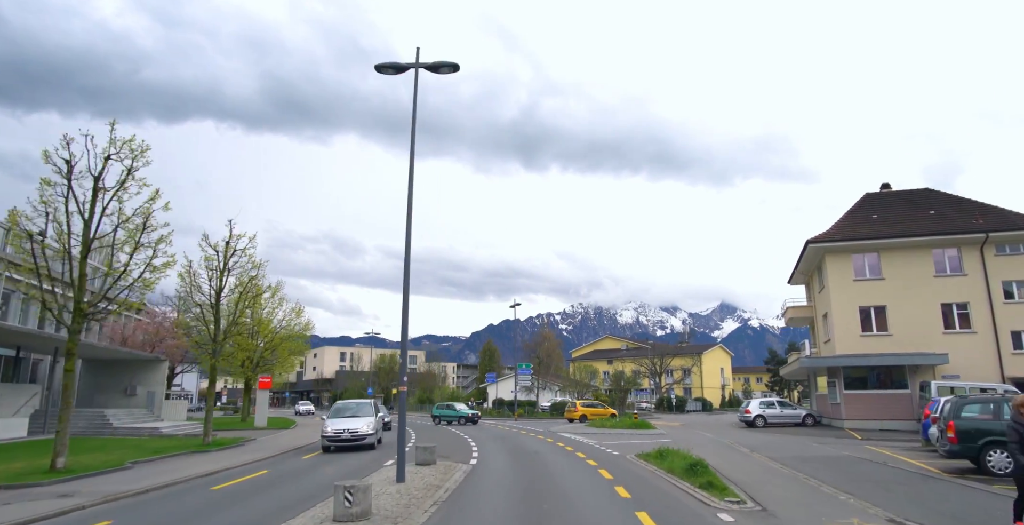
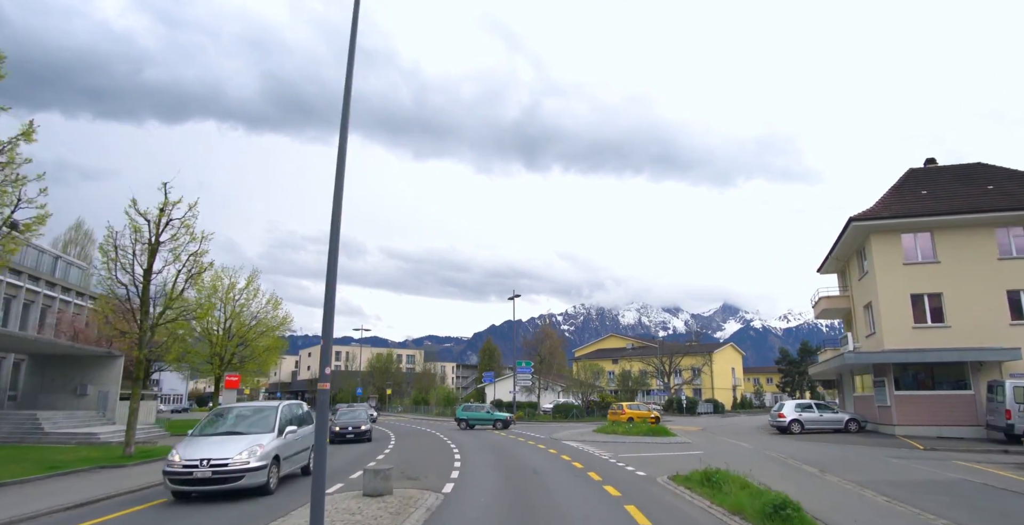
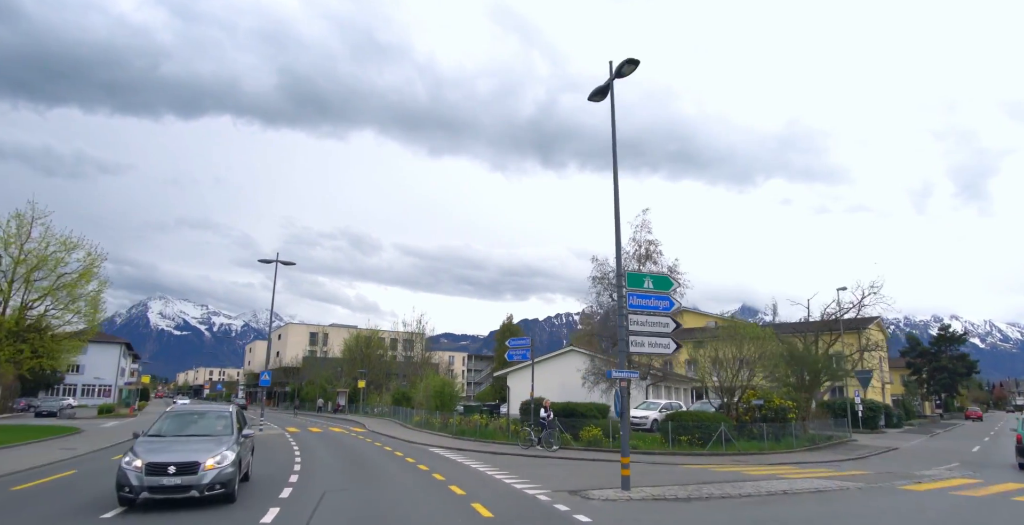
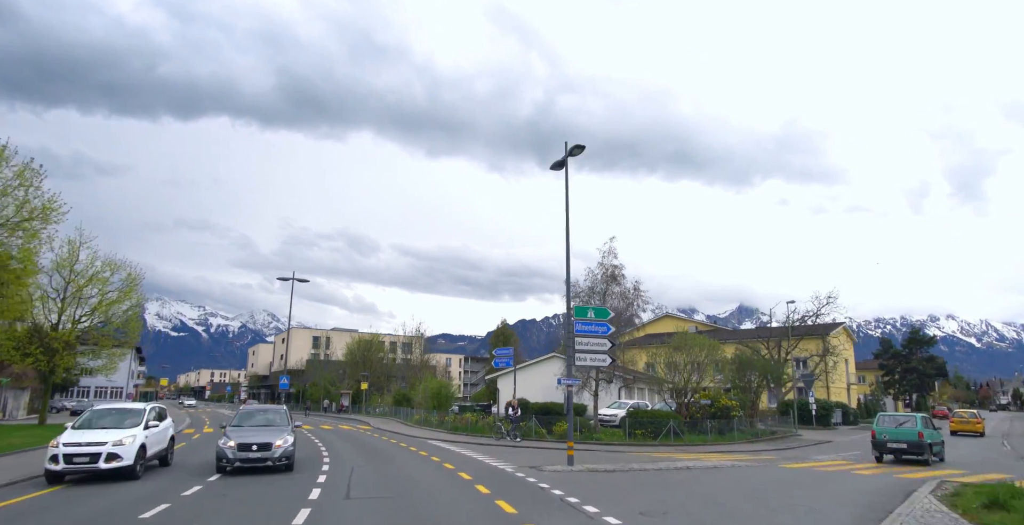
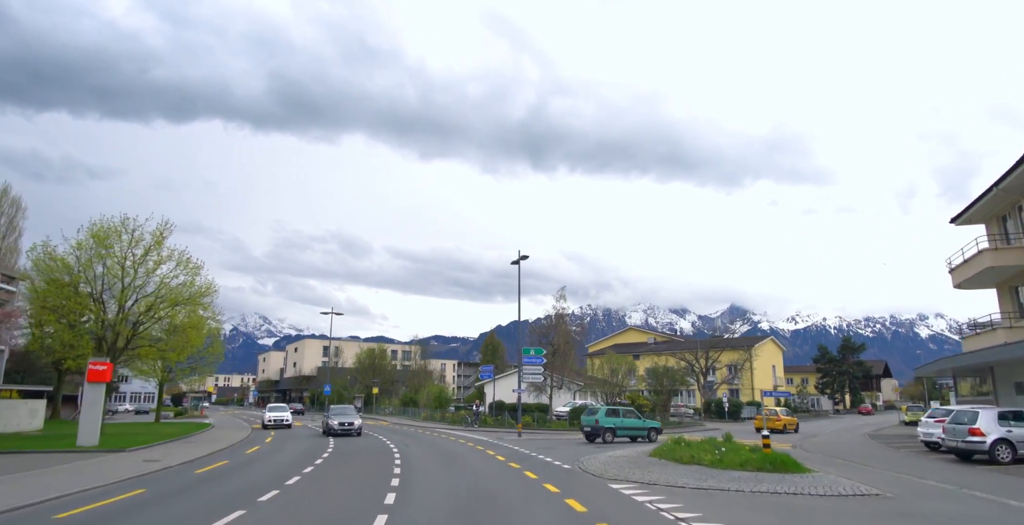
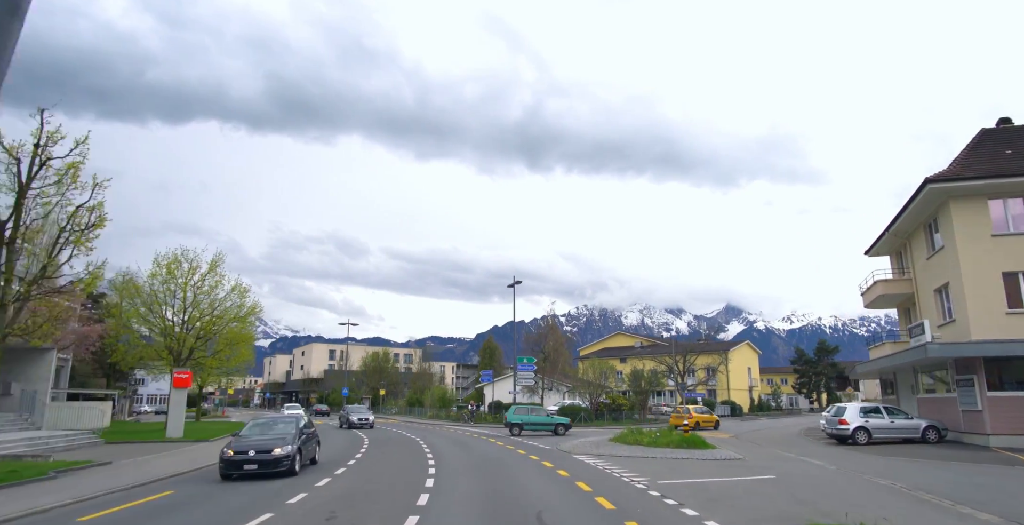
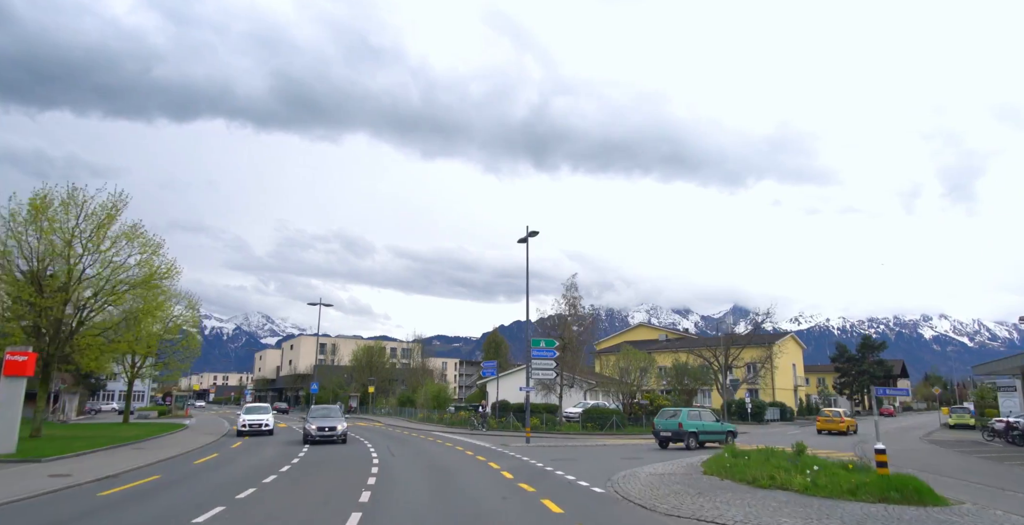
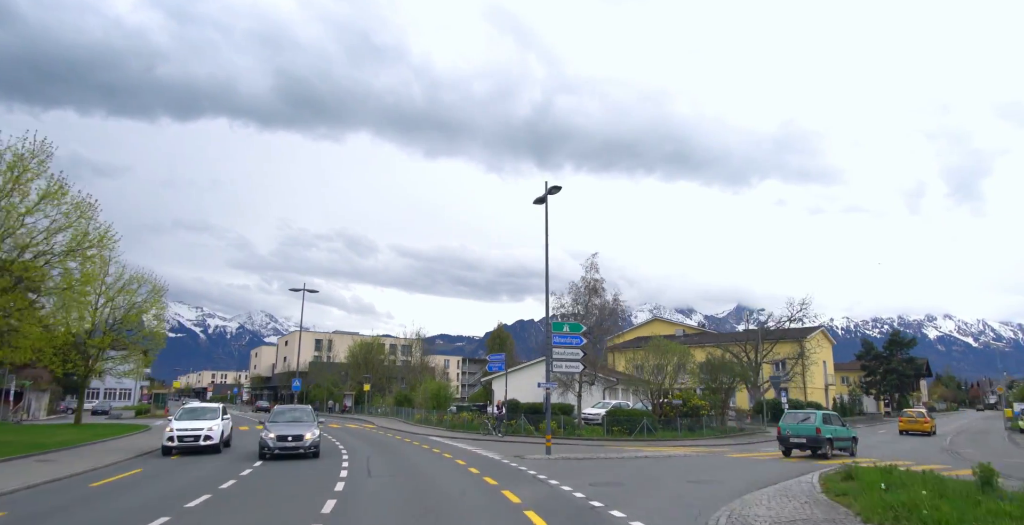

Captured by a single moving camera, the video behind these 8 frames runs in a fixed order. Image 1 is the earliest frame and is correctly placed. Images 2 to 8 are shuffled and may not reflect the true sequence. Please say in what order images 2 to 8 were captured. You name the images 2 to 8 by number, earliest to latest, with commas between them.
2, 6, 5, 7, 8, 4, 3
